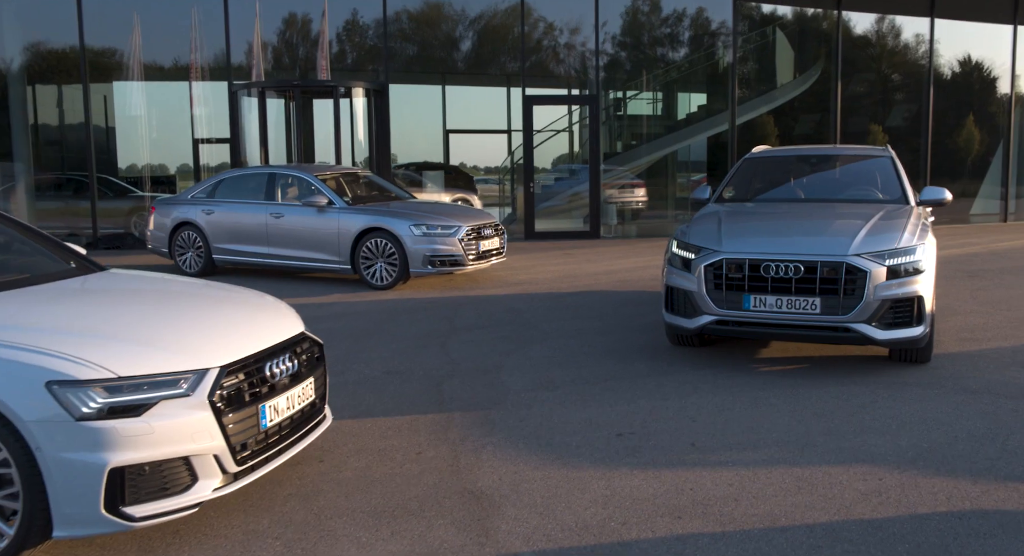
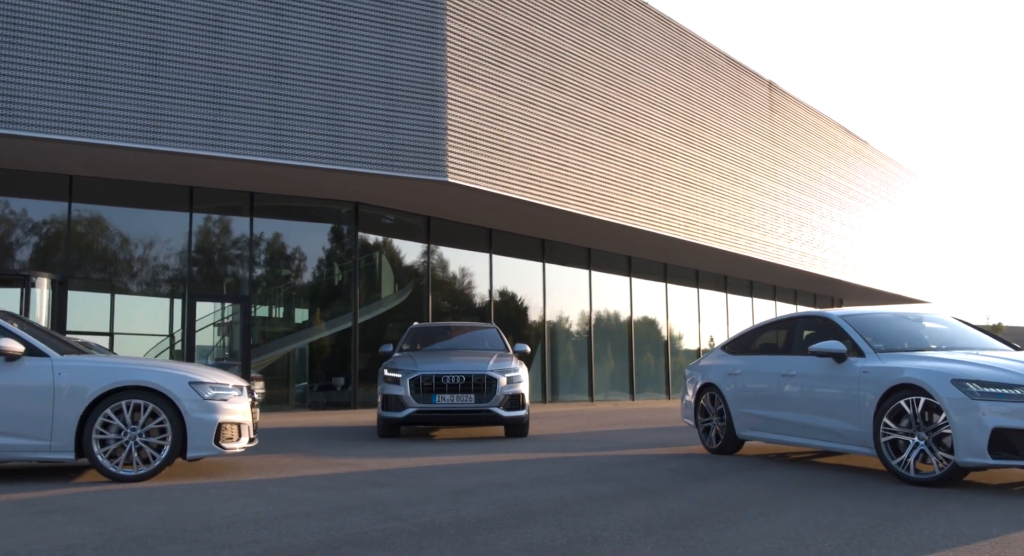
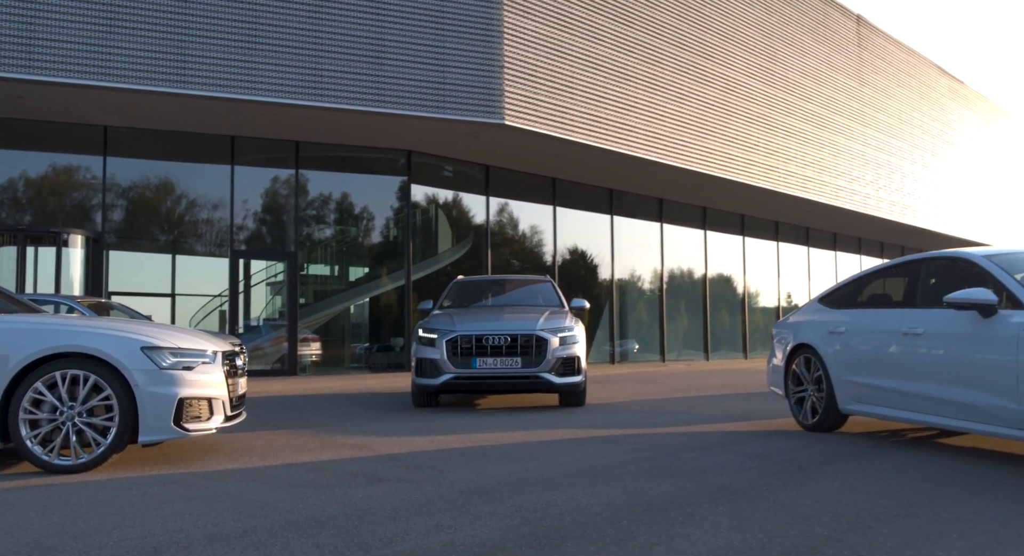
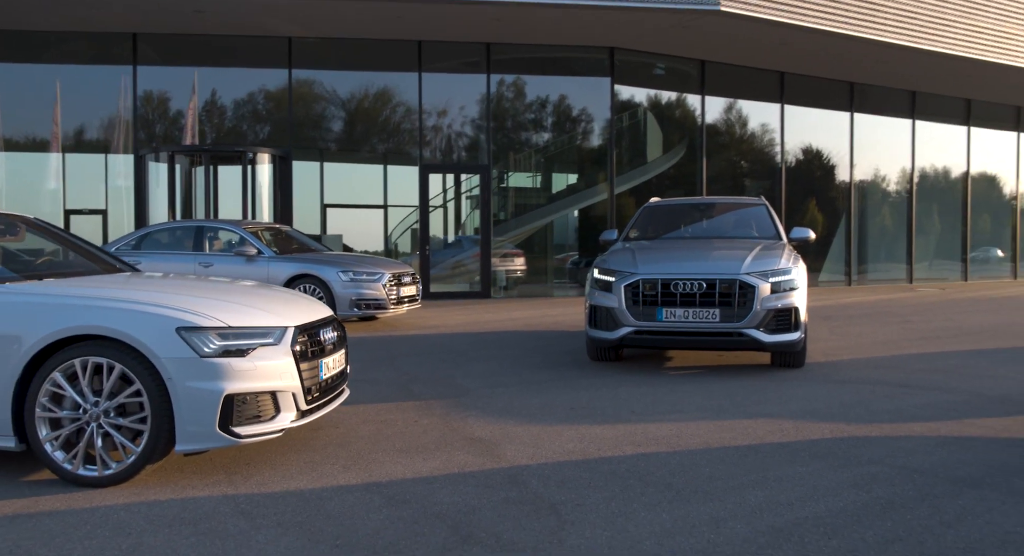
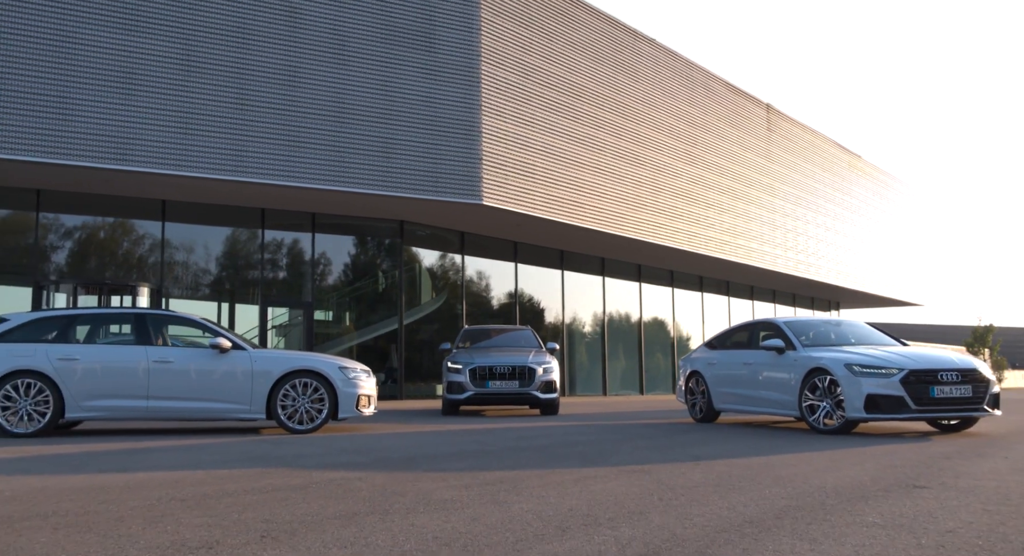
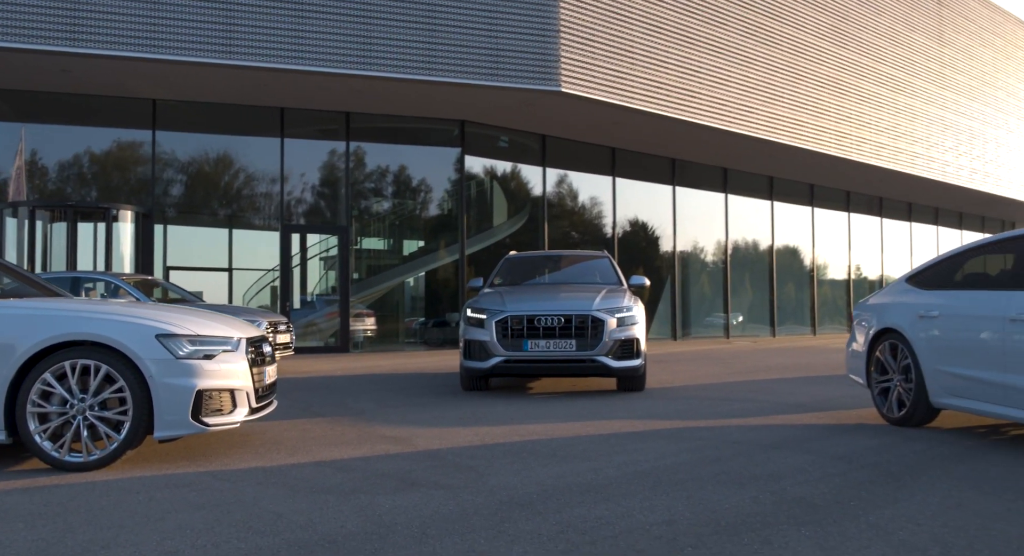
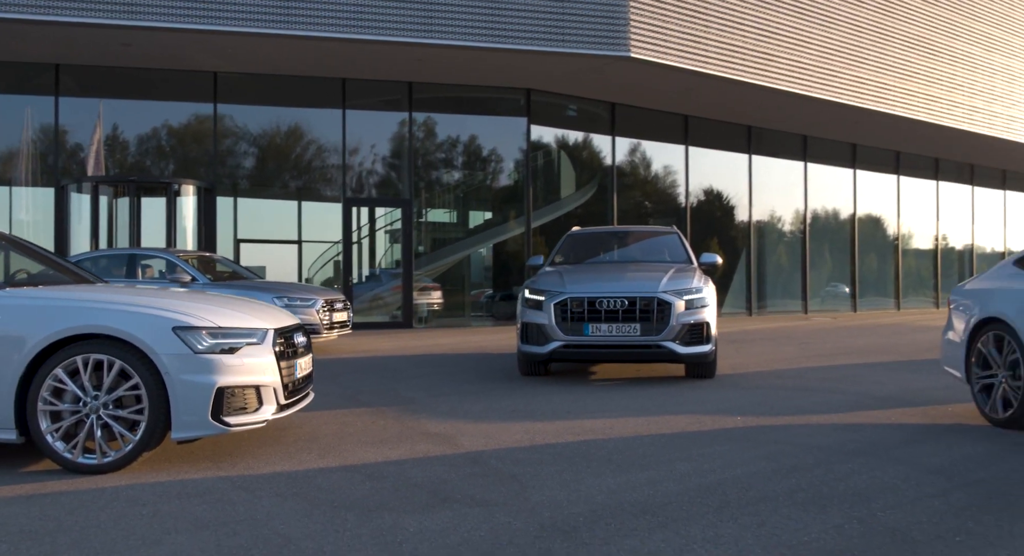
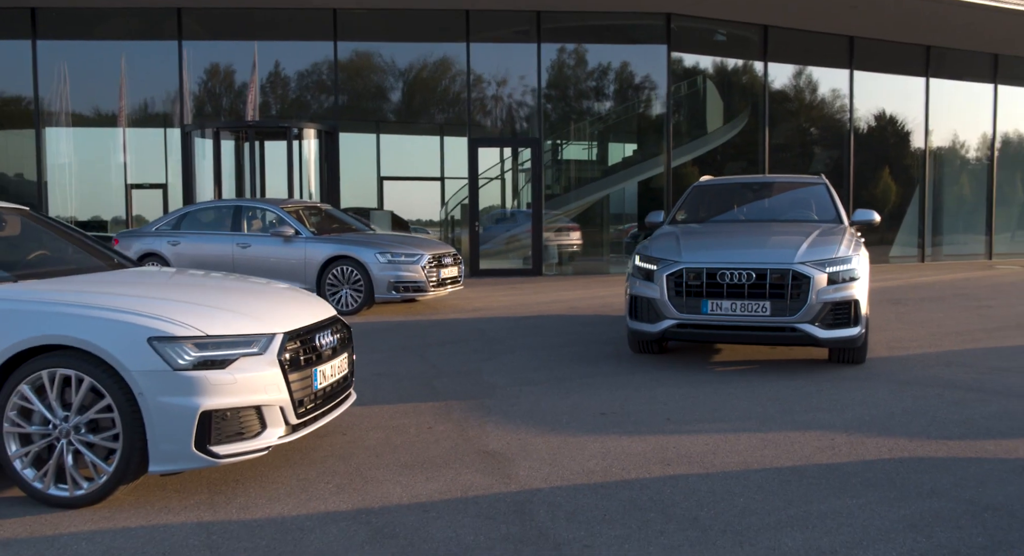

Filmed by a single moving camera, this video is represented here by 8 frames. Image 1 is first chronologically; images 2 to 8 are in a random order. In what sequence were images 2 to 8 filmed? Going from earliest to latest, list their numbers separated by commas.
8, 4, 7, 6, 3, 2, 5
